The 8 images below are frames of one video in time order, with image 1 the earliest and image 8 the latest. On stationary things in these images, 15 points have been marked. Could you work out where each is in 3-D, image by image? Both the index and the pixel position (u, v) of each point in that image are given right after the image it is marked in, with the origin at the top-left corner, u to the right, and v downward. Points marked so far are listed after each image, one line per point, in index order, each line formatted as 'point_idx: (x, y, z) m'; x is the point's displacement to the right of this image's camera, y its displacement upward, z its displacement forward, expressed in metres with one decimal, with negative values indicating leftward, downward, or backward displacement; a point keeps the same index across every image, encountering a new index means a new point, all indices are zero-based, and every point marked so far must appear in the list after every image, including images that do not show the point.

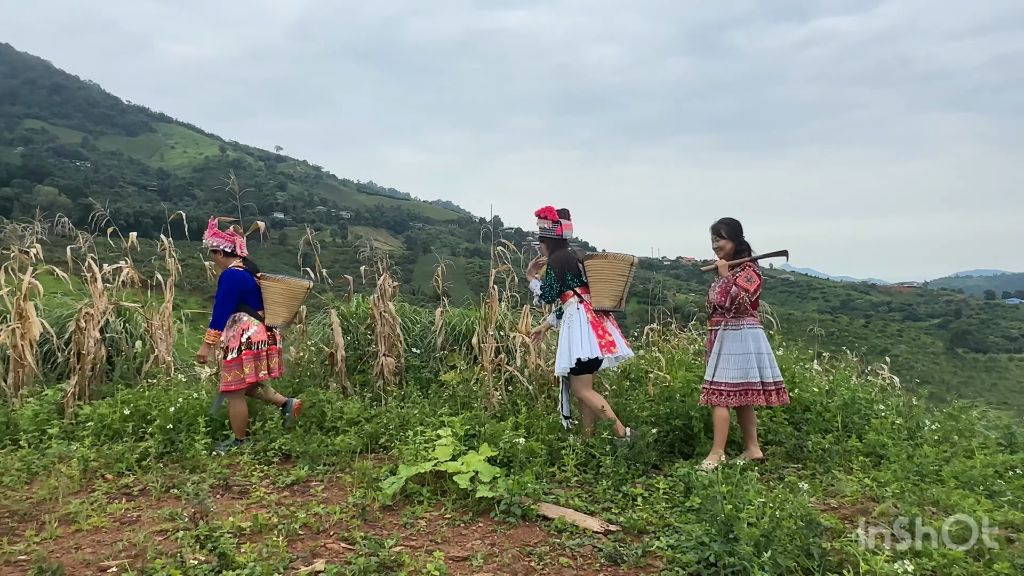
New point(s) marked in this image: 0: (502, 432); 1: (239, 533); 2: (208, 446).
0: (0.0, -0.8, +3.8) m
1: (-1.1, -1.0, +2.8) m
2: (-1.8, -1.0, +4.1) m
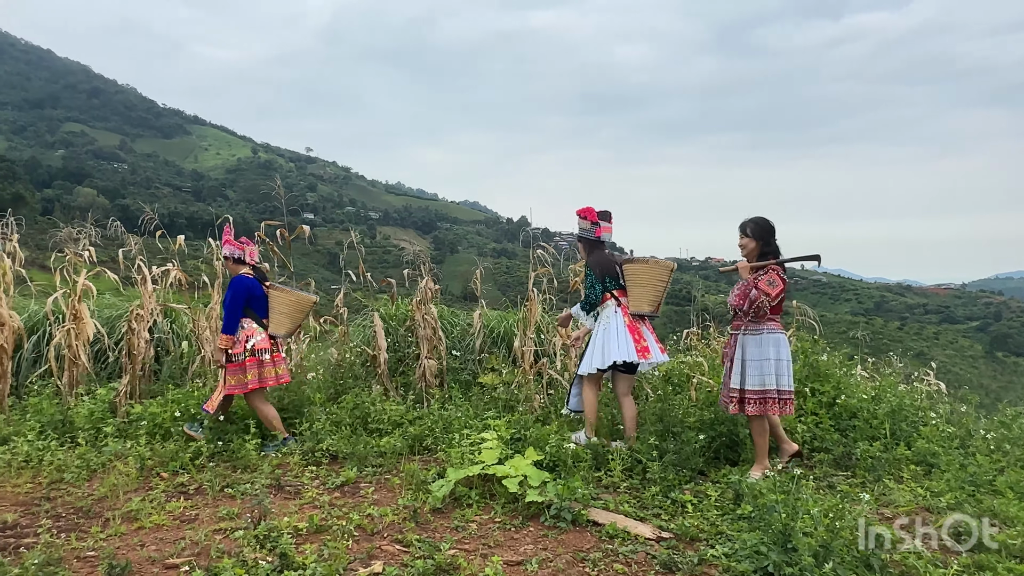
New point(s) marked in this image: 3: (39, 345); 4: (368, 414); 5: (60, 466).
0: (+0.2, -0.8, +3.8) m
1: (-0.9, -1.0, +2.9) m
2: (-1.6, -1.0, +4.2) m
3: (-4.1, -0.5, +5.8) m
4: (-1.0, -0.9, +4.7) m
5: (-2.6, -1.0, +3.9) m
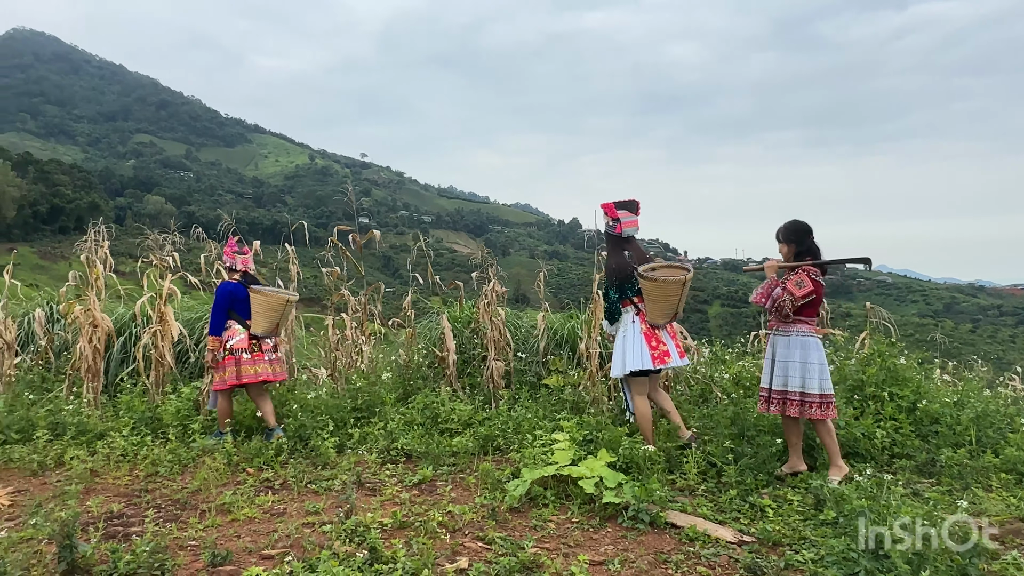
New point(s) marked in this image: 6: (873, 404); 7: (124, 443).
0: (+0.6, -0.9, +3.9) m
1: (-0.6, -1.1, +3.0) m
2: (-1.1, -1.0, +4.3) m
3: (-3.5, -0.5, +6.2) m
4: (-0.5, -0.9, +4.8) m
5: (-2.2, -1.1, +4.2) m
6: (+2.5, -0.8, +4.7) m
7: (-2.5, -1.0, +4.4) m
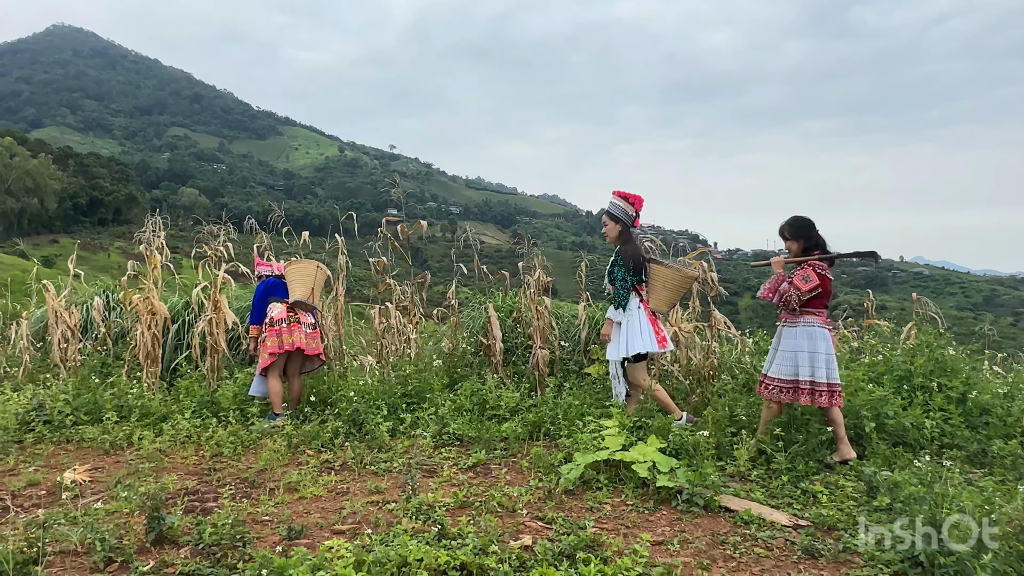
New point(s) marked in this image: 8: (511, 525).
0: (+0.9, -0.8, +3.9) m
1: (-0.3, -1.0, +3.1) m
2: (-0.8, -0.9, +4.4) m
3: (-3.1, -0.4, +6.4) m
4: (-0.2, -0.8, +4.9) m
5: (-1.9, -1.0, +4.3) m
6: (+2.9, -0.7, +4.7) m
7: (-2.2, -0.9, +4.6) m
8: (0.0, -1.0, +2.9) m
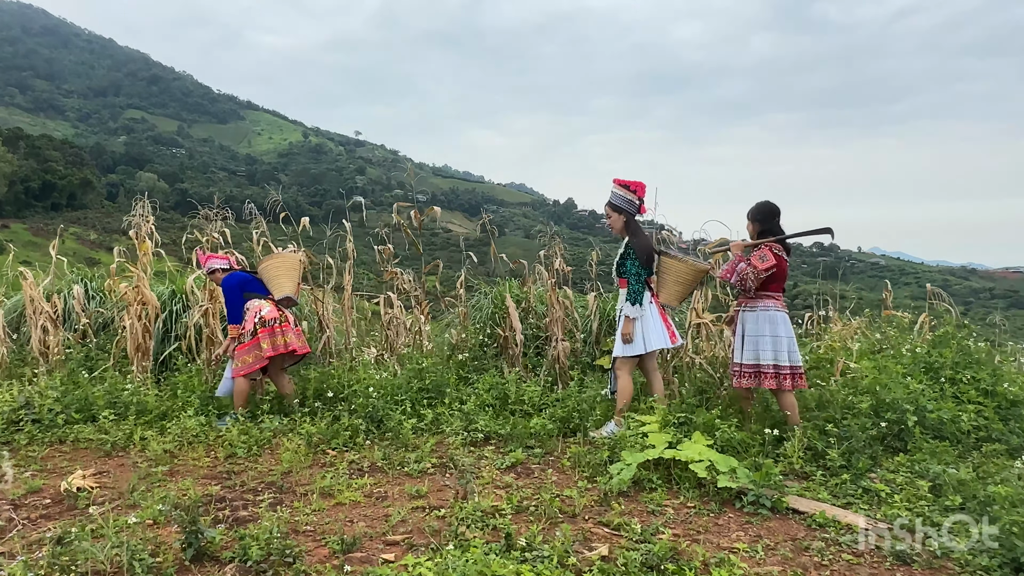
0: (+1.1, -0.7, +3.8) m
1: (0.0, -1.0, +2.9) m
2: (-0.6, -0.9, +4.2) m
3: (-3.0, -0.3, +6.0) m
4: (0.0, -0.8, +4.7) m
5: (-1.7, -0.9, +4.1) m
6: (+3.0, -0.7, +4.6) m
7: (-2.0, -0.9, +4.3) m
8: (+0.3, -1.0, +2.7) m
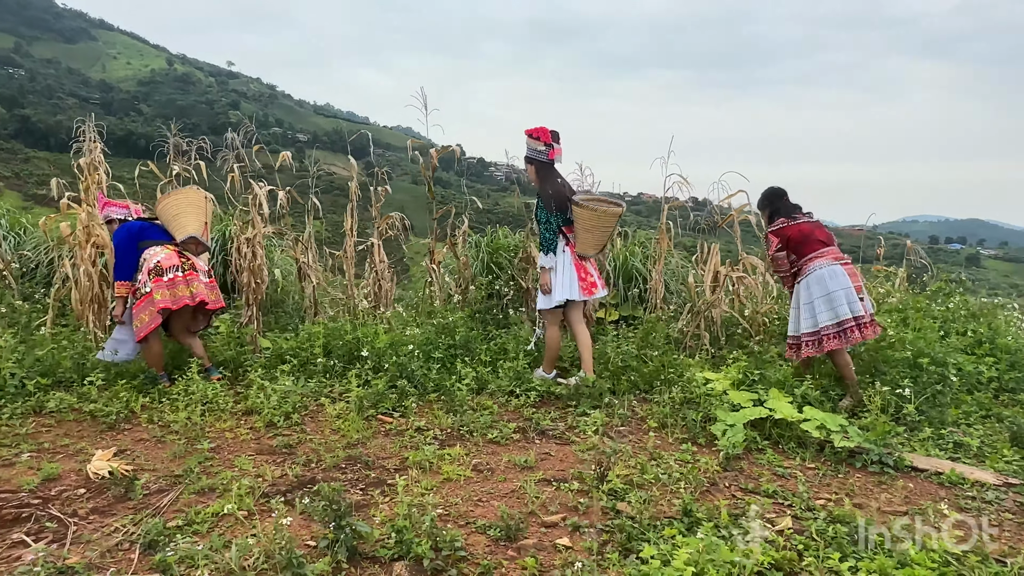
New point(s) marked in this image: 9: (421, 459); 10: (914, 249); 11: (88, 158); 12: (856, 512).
0: (+1.5, -0.5, +3.7) m
1: (+0.5, -0.8, +2.6) m
2: (-0.3, -0.6, +3.9) m
3: (-3.0, +0.1, +5.2) m
4: (+0.2, -0.4, +4.4) m
5: (-1.3, -0.6, +3.5) m
6: (+3.2, -0.4, +4.9) m
7: (-1.7, -0.5, +3.7) m
8: (+0.8, -0.8, +2.5) m
9: (-0.4, -0.7, +2.9) m
10: (+3.8, +0.4, +6.4) m
11: (-3.1, +0.9, +4.9) m
12: (+1.2, -0.8, +2.4) m
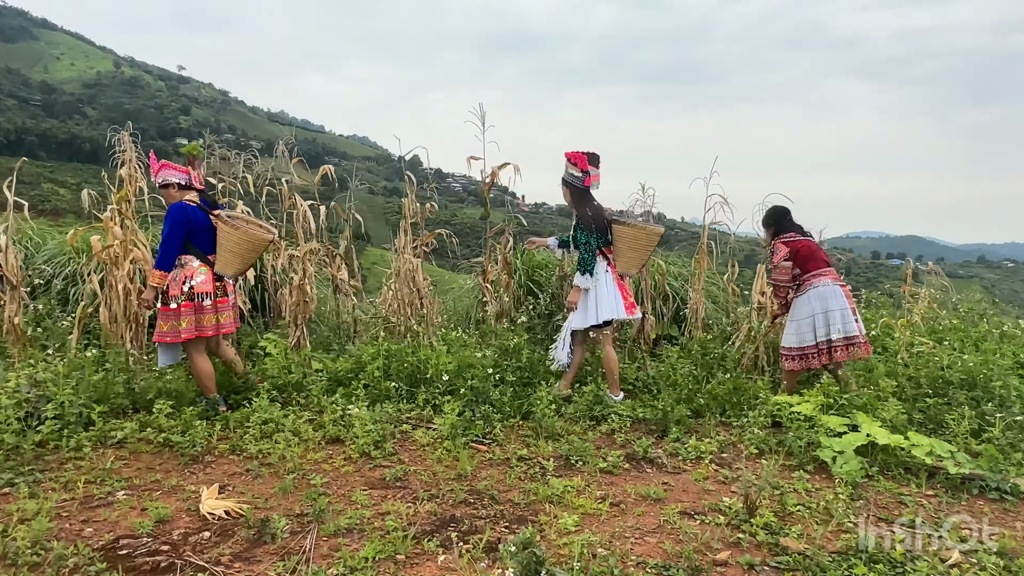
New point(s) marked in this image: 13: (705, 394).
0: (+2.0, -0.6, +3.7) m
1: (+1.0, -0.9, +2.6) m
2: (+0.2, -0.7, +3.8) m
3: (-2.6, 0.0, +4.9) m
4: (+0.6, -0.6, +4.4) m
5: (-0.8, -0.7, +3.4) m
6: (+3.6, -0.5, +5.0) m
7: (-1.2, -0.7, +3.5) m
8: (+1.4, -0.9, +2.5) m
9: (+0.1, -0.8, +2.8) m
10: (+4.1, +0.2, +6.6) m
11: (-2.7, +0.8, +4.6) m
12: (+1.8, -0.9, +2.4) m
13: (+1.2, -0.6, +4.1) m
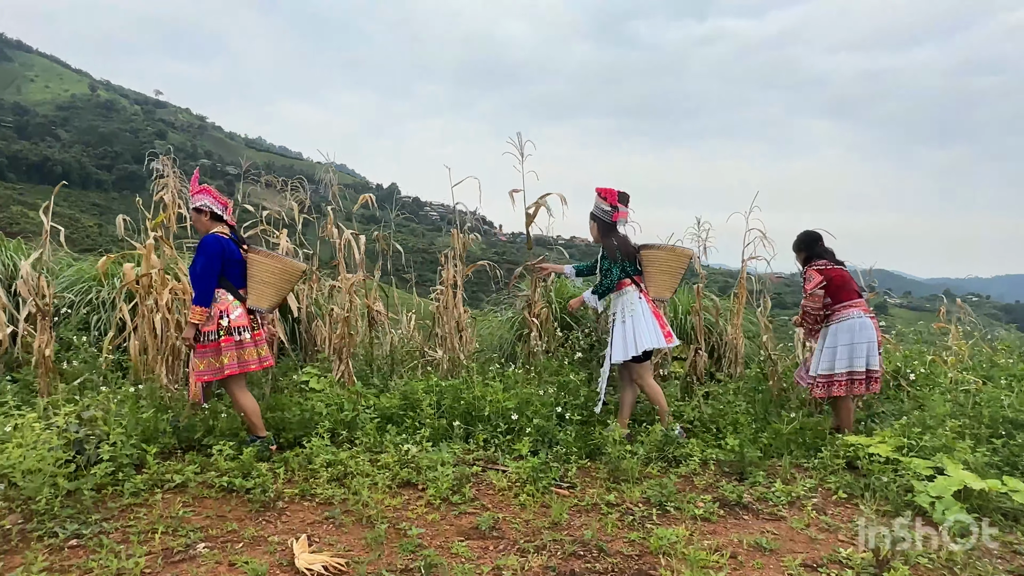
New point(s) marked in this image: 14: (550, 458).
0: (+2.4, -0.8, +3.7) m
1: (+1.5, -1.0, +2.5) m
2: (+0.6, -0.9, +3.6) m
3: (-2.2, -0.2, +4.7) m
4: (+1.0, -0.8, +4.3) m
5: (-0.4, -0.9, +3.2) m
6: (+4.0, -0.8, +5.0) m
7: (-0.8, -0.8, +3.4) m
8: (+1.8, -1.1, +2.4) m
9: (+0.6, -1.0, +2.6) m
10: (+4.3, -0.2, +6.6) m
11: (-2.3, +0.6, +4.4) m
12: (+2.2, -1.1, +2.3) m
13: (+1.5, -0.9, +4.0) m
14: (+0.2, -0.9, +3.5) m
